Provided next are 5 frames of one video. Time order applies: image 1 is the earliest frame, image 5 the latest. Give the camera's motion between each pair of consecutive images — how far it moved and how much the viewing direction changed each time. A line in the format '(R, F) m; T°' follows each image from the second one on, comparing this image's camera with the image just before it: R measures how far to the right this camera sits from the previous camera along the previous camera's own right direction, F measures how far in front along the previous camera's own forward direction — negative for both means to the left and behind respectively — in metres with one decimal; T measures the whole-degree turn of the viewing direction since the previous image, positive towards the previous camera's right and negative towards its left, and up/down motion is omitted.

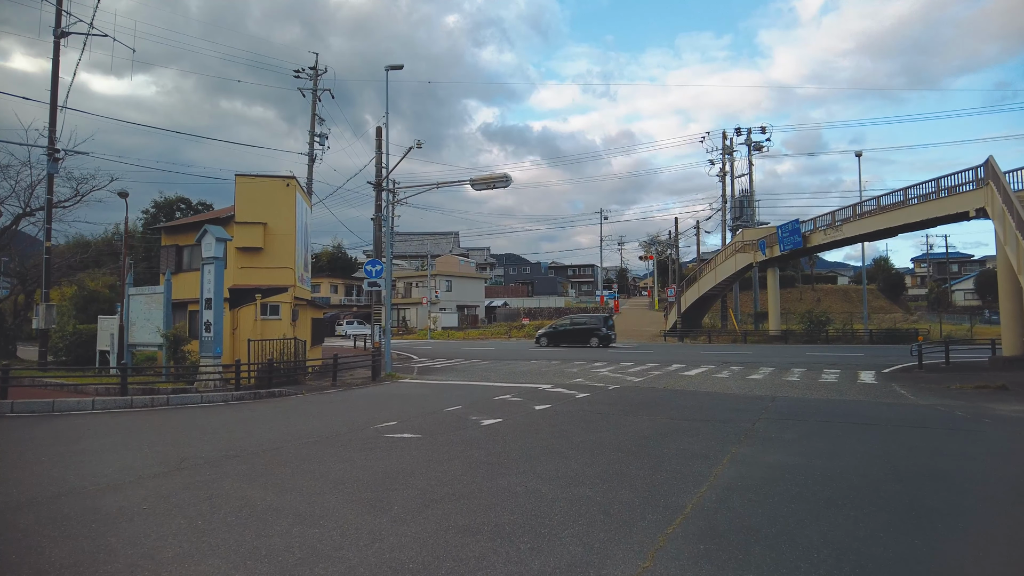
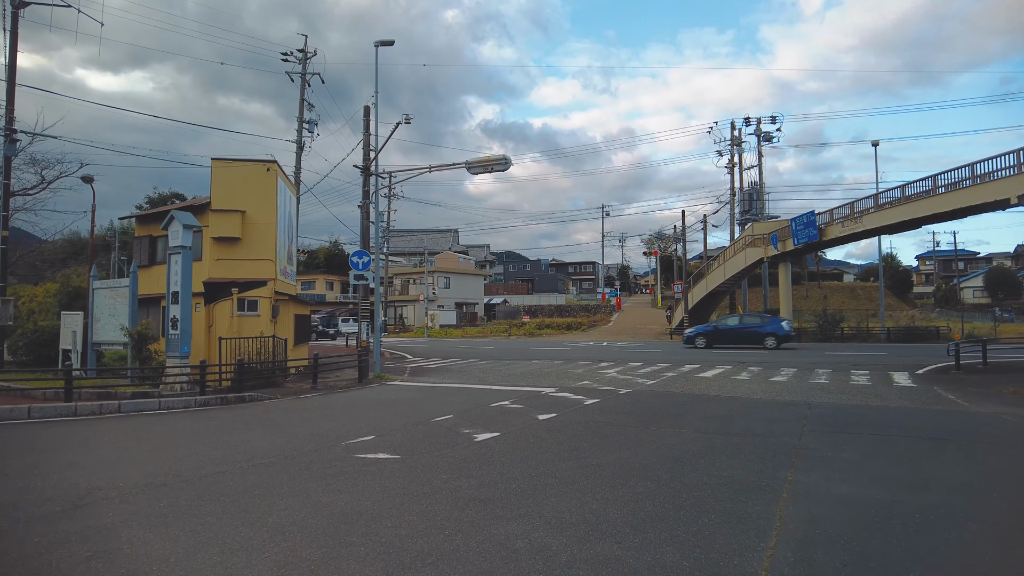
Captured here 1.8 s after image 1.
(0.0, +1.6) m; 0°
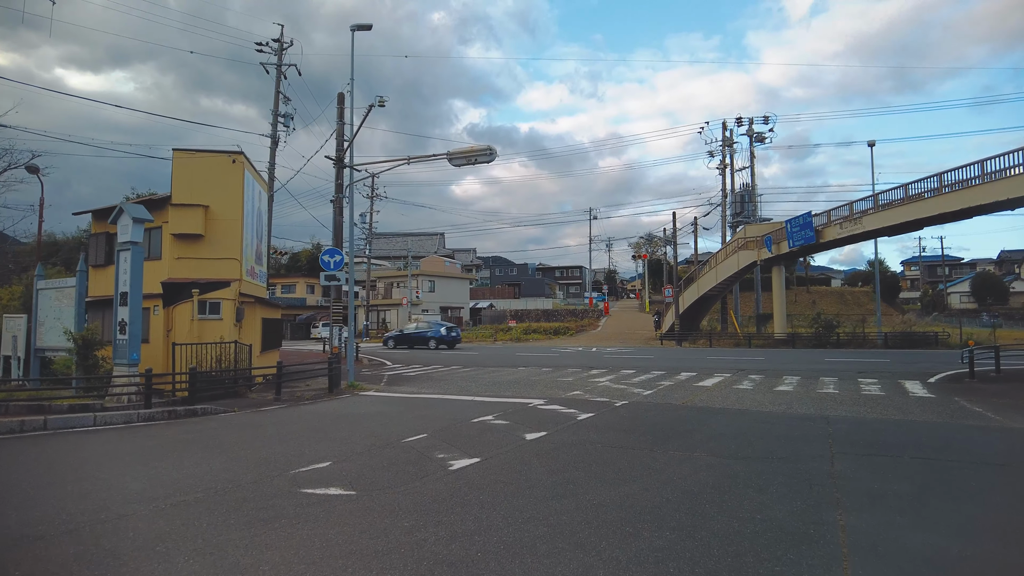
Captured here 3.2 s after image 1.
(0.0, +1.3) m; +1°
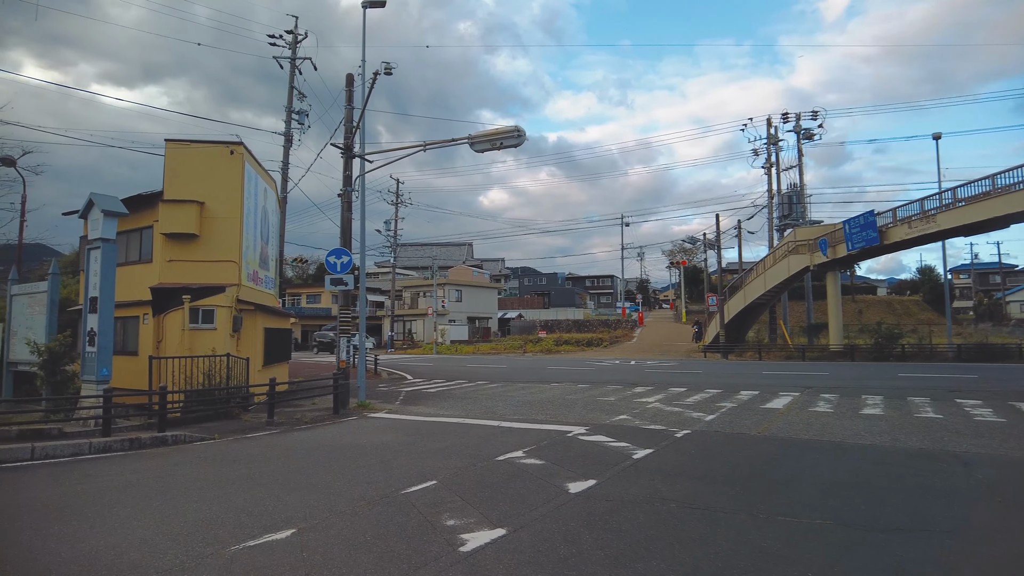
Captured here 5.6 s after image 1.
(-0.1, +2.1) m; -3°
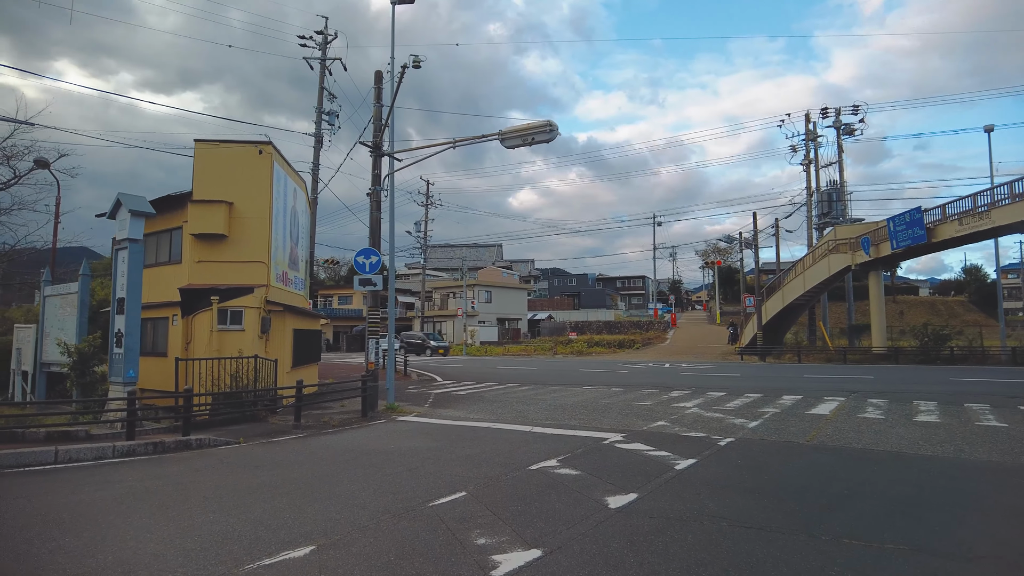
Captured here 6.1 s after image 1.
(-0.1, +0.4) m; -3°
